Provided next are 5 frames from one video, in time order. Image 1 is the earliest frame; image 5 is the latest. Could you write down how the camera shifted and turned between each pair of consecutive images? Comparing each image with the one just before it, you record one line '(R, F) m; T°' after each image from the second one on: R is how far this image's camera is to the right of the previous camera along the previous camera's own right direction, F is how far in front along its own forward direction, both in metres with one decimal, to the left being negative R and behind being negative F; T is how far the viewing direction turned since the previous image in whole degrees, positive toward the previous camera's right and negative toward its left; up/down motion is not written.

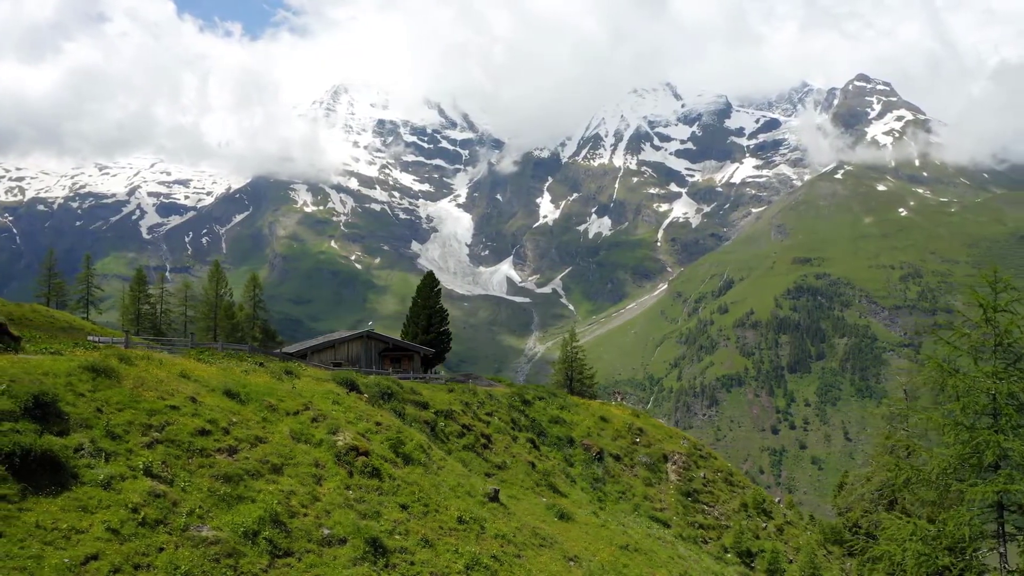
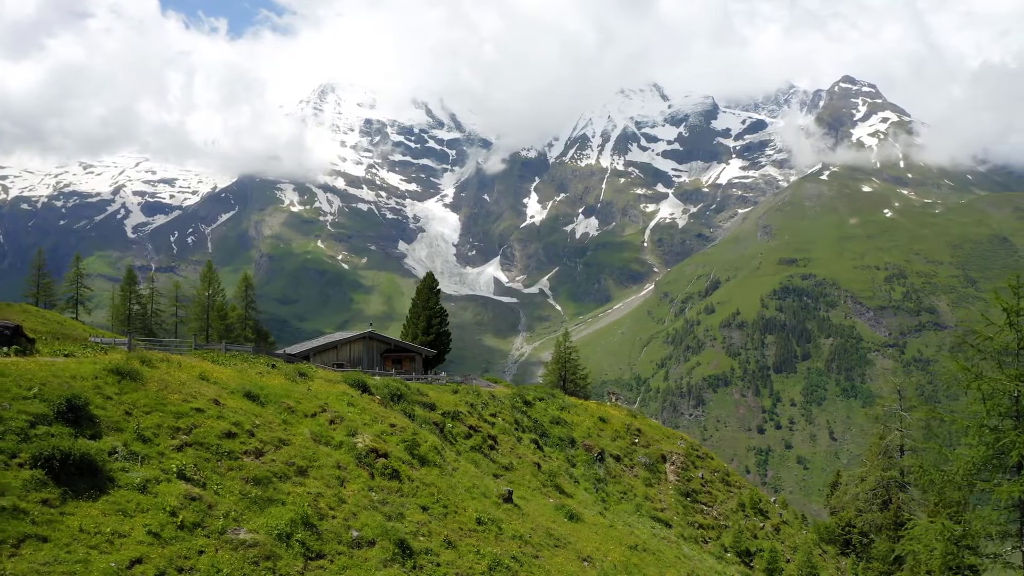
(-1.2, -0.1) m; +1°
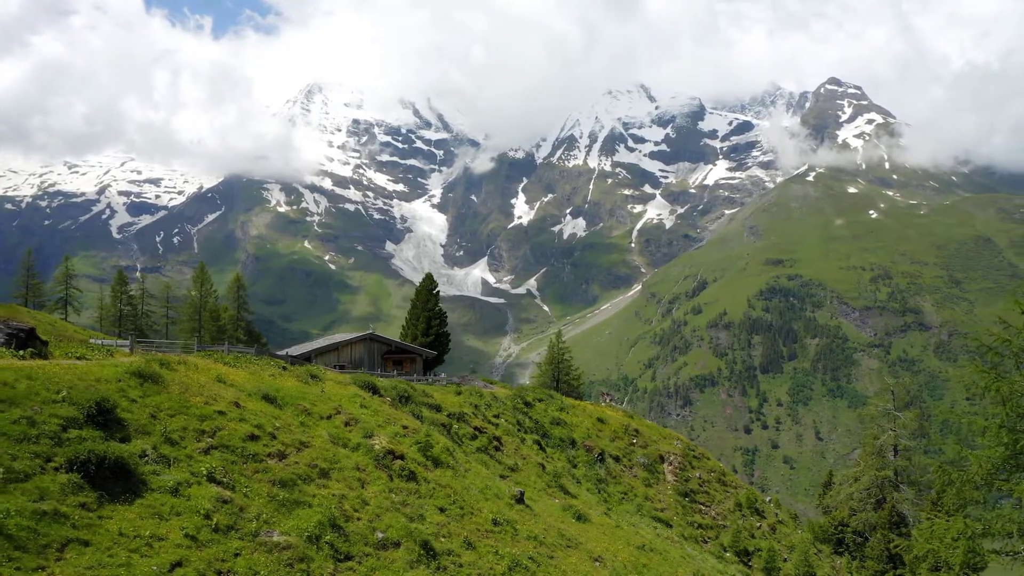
(-1.1, -0.1) m; +1°
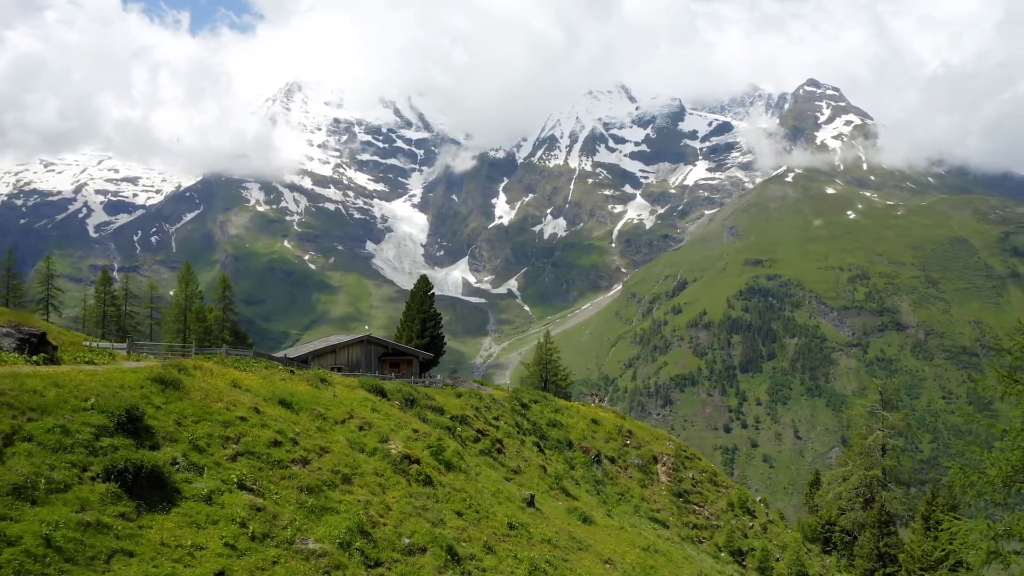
(-1.3, -0.1) m; +1°
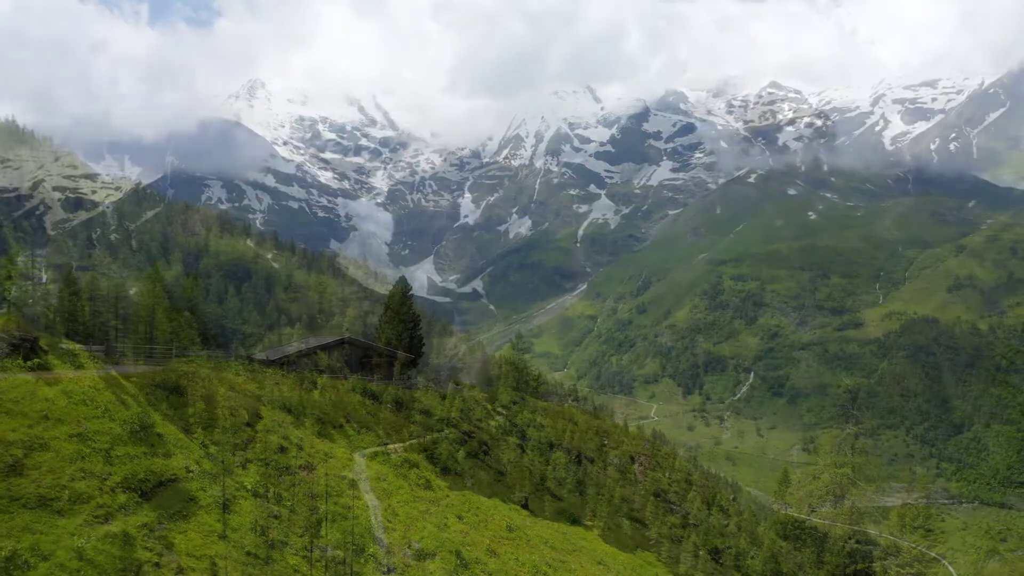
(-1.2, -0.3) m; +3°
